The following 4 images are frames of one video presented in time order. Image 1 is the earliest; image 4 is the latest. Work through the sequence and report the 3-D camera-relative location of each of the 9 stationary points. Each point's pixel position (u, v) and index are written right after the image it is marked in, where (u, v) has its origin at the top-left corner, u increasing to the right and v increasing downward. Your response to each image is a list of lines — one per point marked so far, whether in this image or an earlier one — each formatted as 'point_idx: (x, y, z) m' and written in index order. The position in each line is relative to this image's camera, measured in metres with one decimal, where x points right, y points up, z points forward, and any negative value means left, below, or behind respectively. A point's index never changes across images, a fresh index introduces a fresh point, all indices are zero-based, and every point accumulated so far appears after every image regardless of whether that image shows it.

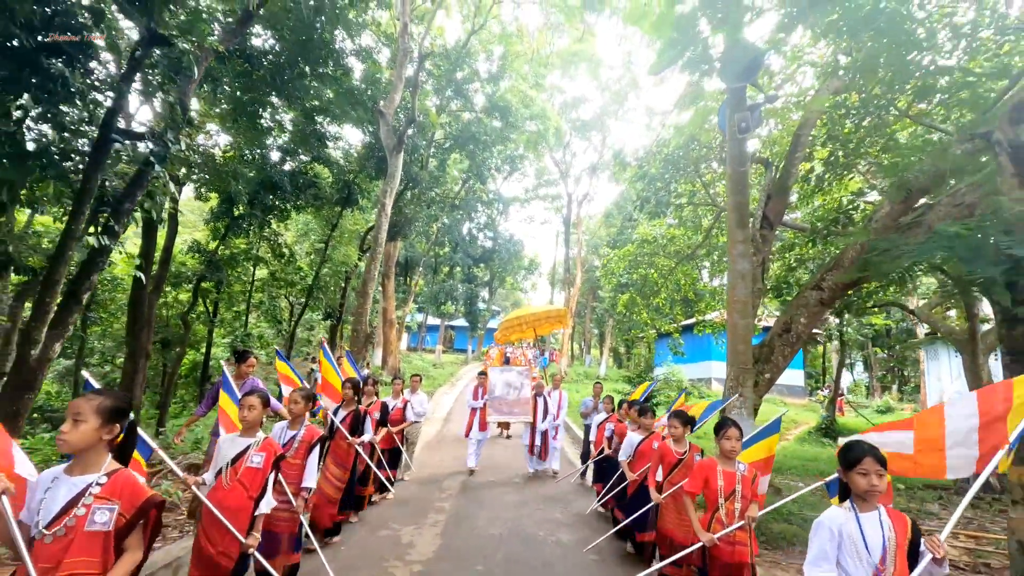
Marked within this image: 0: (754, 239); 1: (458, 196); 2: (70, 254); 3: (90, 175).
0: (+3.3, +0.7, +7.2) m
1: (-1.9, +3.4, +18.7) m
2: (-3.4, +0.2, +4.1) m
3: (-3.2, +0.8, +4.0) m
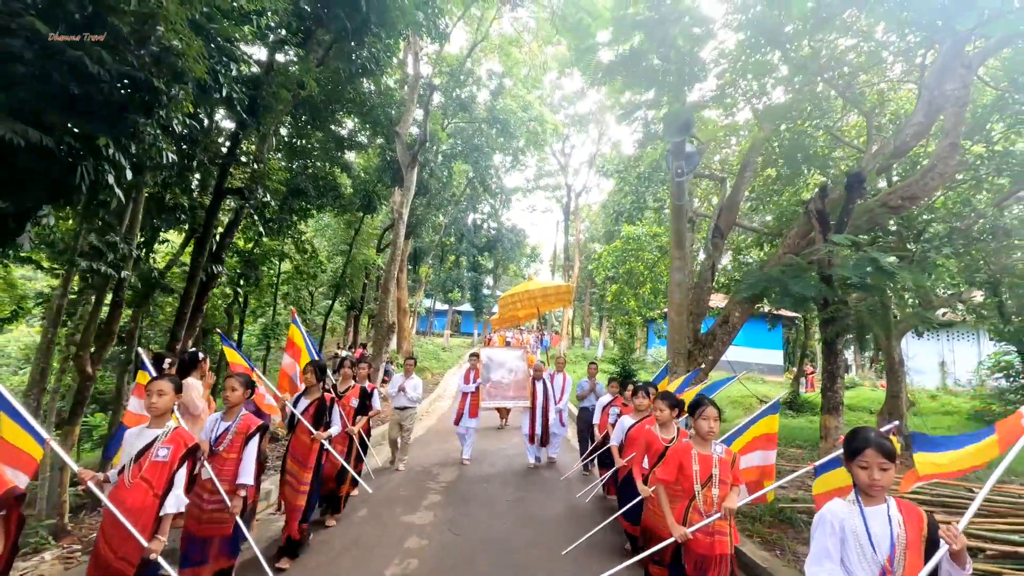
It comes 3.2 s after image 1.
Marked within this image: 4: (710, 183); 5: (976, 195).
0: (+3.3, +0.7, +8.8) m
1: (-1.8, +3.7, +20.2) m
2: (-3.5, +0.1, +5.8) m
3: (-3.3, +0.7, +5.7) m
4: (+3.9, +2.1, +10.5) m
5: (+7.7, +1.5, +8.7) m
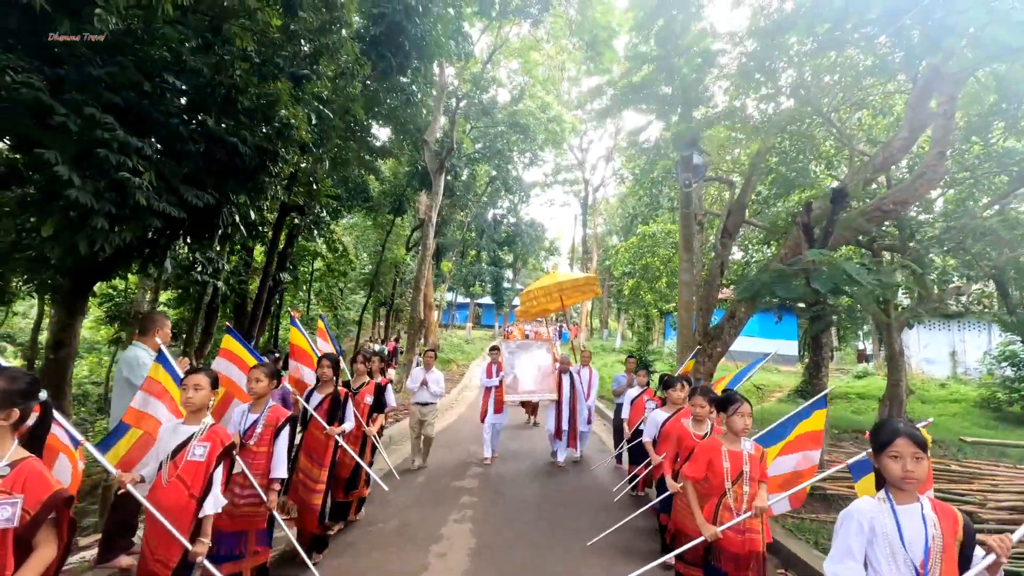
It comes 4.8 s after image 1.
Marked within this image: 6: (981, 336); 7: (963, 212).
0: (+3.7, +0.8, +9.5) m
1: (-1.0, +4.0, +21.0) m
2: (-3.1, +0.1, +6.6) m
3: (-3.0, +0.6, +6.5) m
4: (+4.4, +2.2, +11.1) m
5: (+8.1, +1.6, +9.2) m
6: (+14.1, -1.4, +15.8) m
7: (+7.7, +1.3, +9.0) m
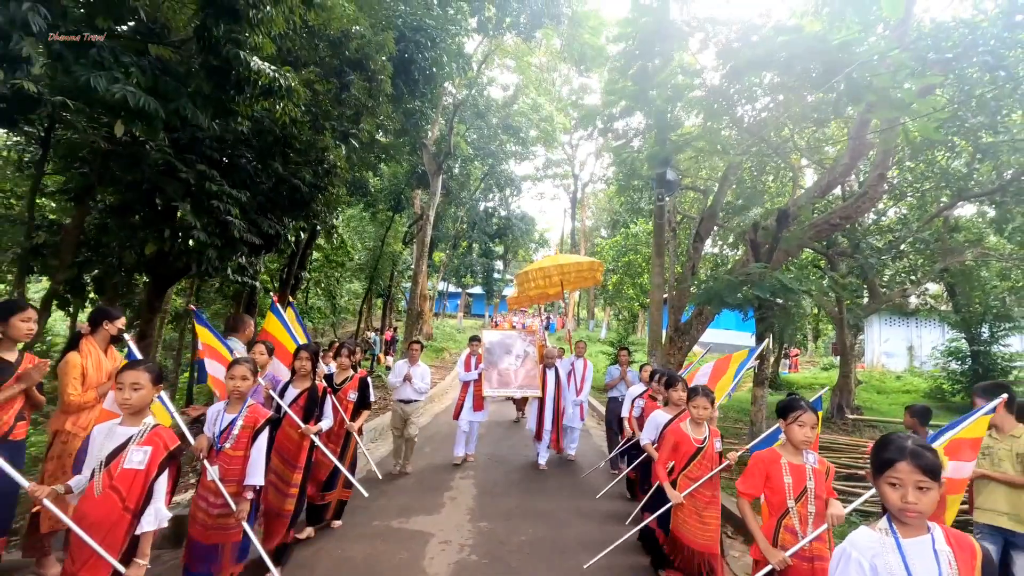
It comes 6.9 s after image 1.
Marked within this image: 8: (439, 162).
0: (+3.6, +0.8, +10.4) m
1: (-1.4, +4.3, +21.8) m
2: (-3.2, +0.1, +7.5) m
3: (-3.0, +0.7, +7.4) m
4: (+4.2, +2.2, +12.0) m
5: (+8.0, +1.6, +10.3) m
6: (+13.8, -1.4, +17.1) m
7: (+7.6, +1.2, +10.1) m
8: (-2.0, +3.5, +14.3) m
